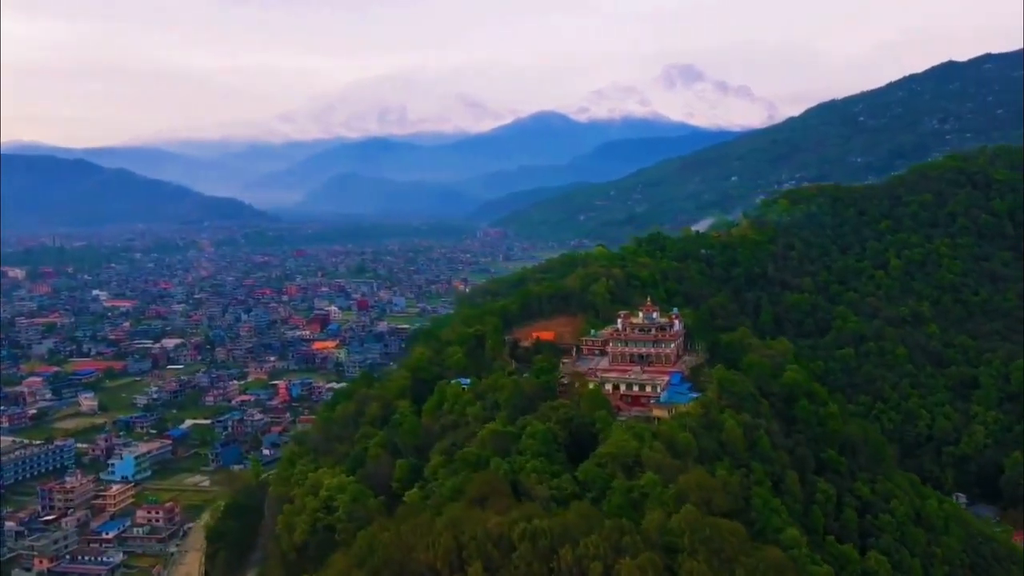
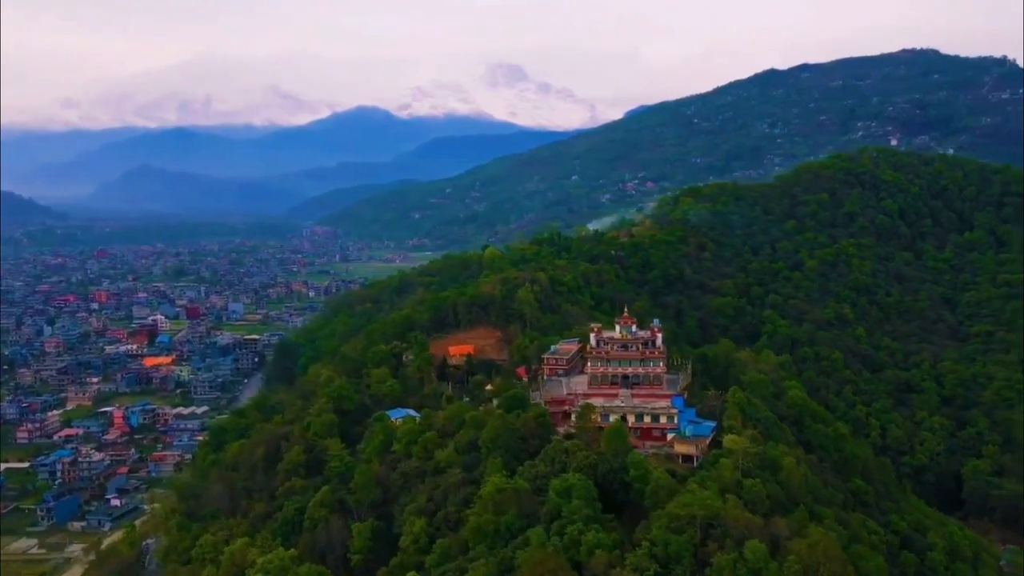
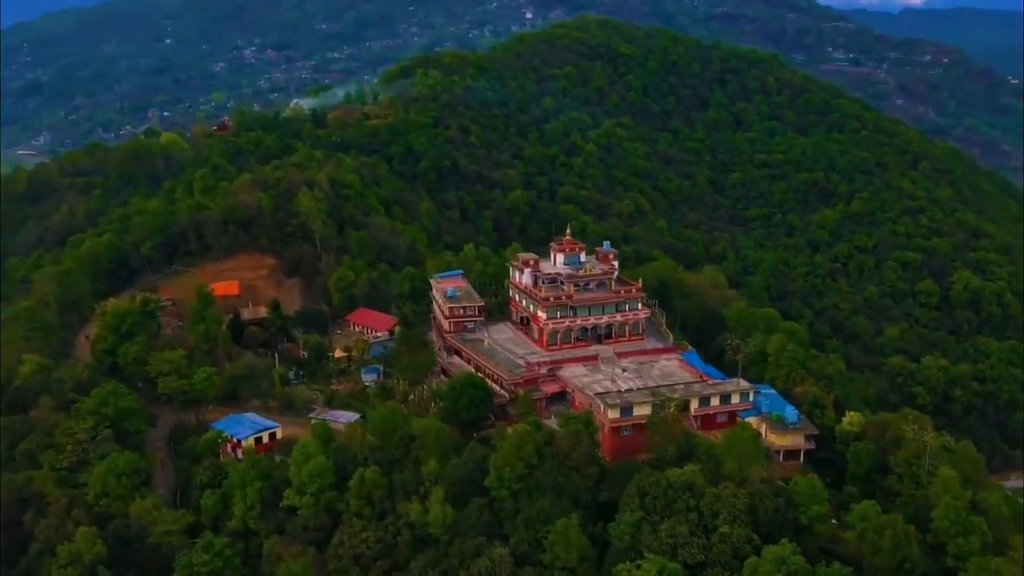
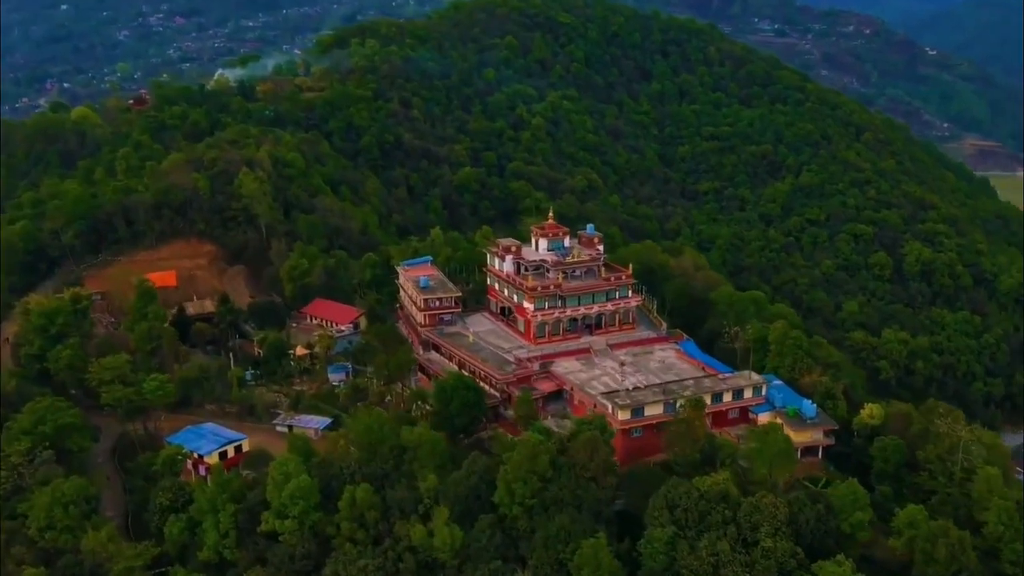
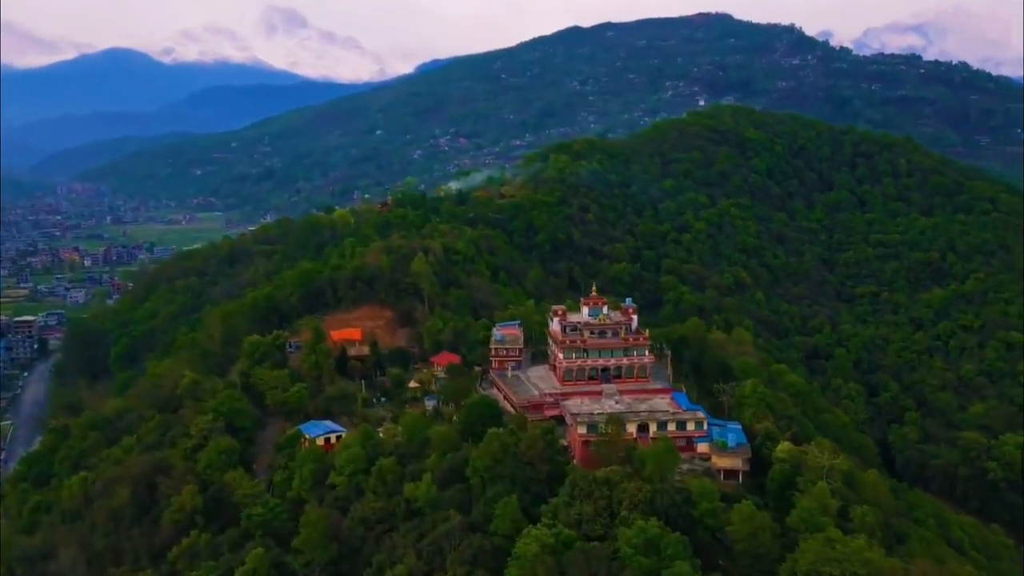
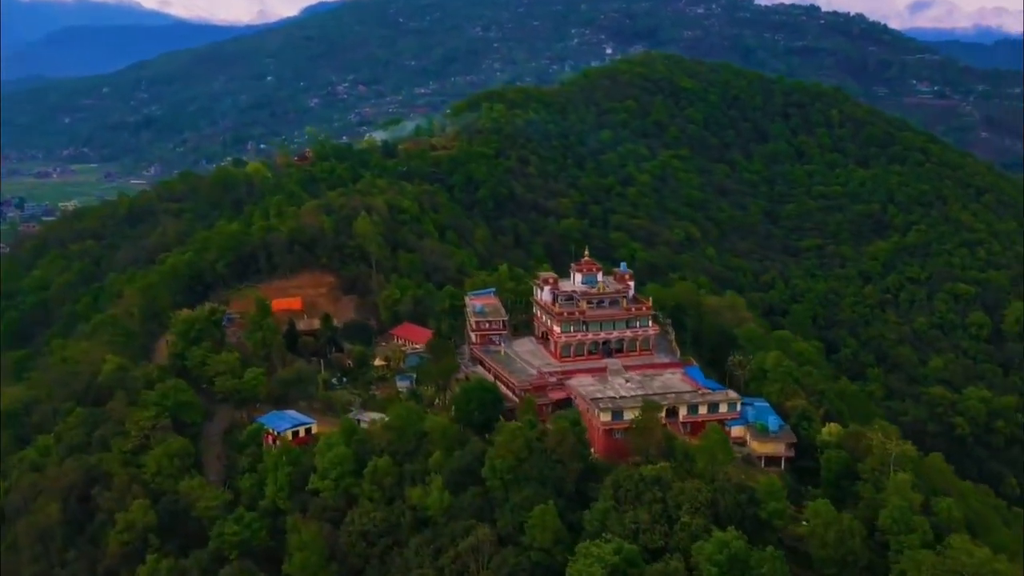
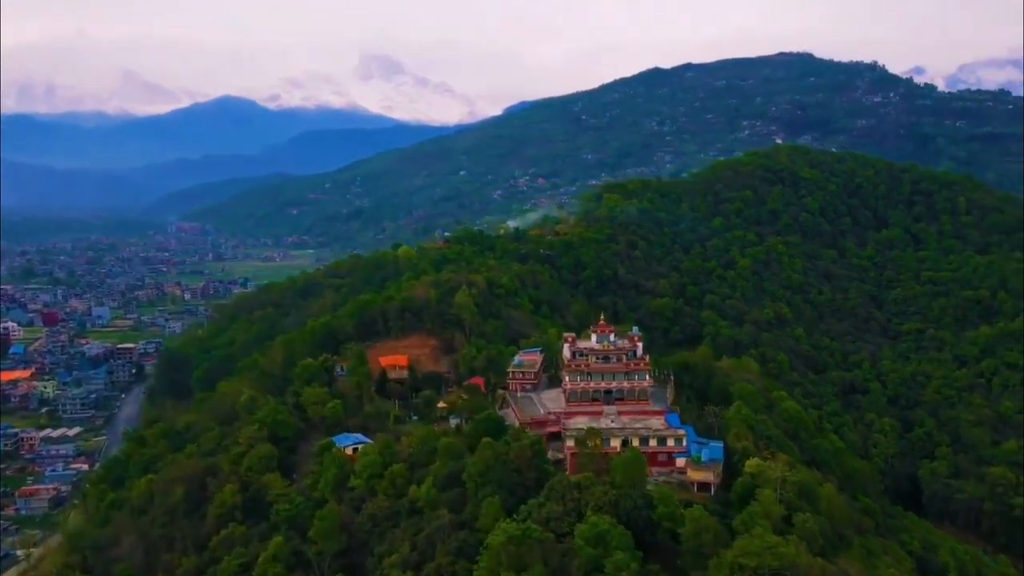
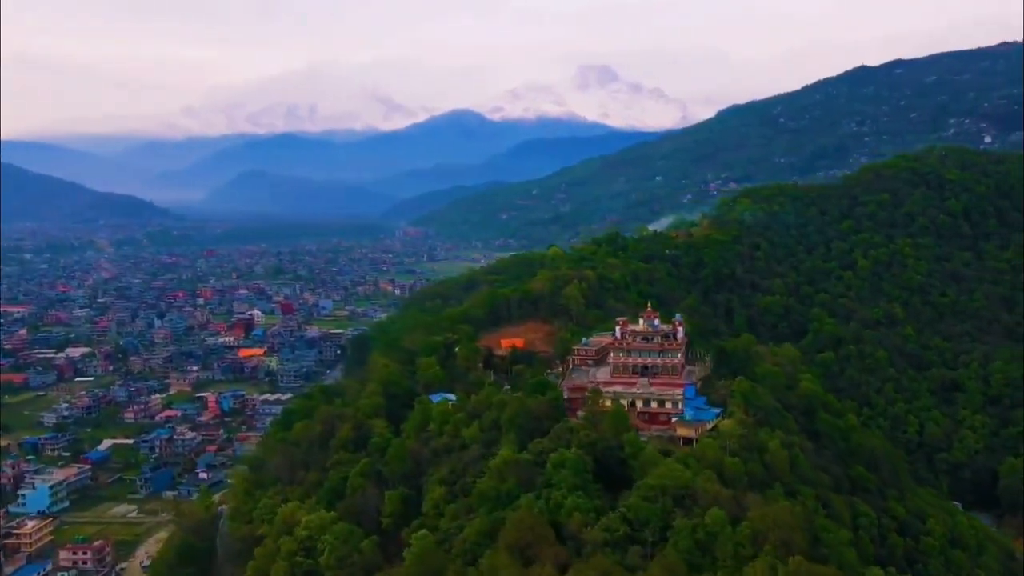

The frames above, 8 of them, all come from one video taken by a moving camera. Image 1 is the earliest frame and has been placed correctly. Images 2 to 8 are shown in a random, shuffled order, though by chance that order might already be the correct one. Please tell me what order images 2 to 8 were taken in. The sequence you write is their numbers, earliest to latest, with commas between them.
8, 2, 7, 5, 6, 3, 4
